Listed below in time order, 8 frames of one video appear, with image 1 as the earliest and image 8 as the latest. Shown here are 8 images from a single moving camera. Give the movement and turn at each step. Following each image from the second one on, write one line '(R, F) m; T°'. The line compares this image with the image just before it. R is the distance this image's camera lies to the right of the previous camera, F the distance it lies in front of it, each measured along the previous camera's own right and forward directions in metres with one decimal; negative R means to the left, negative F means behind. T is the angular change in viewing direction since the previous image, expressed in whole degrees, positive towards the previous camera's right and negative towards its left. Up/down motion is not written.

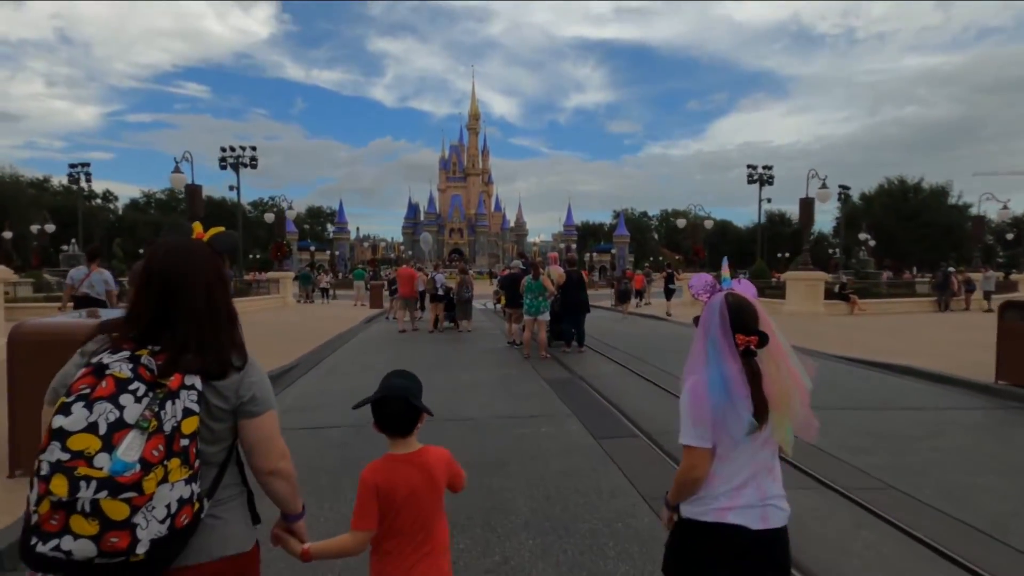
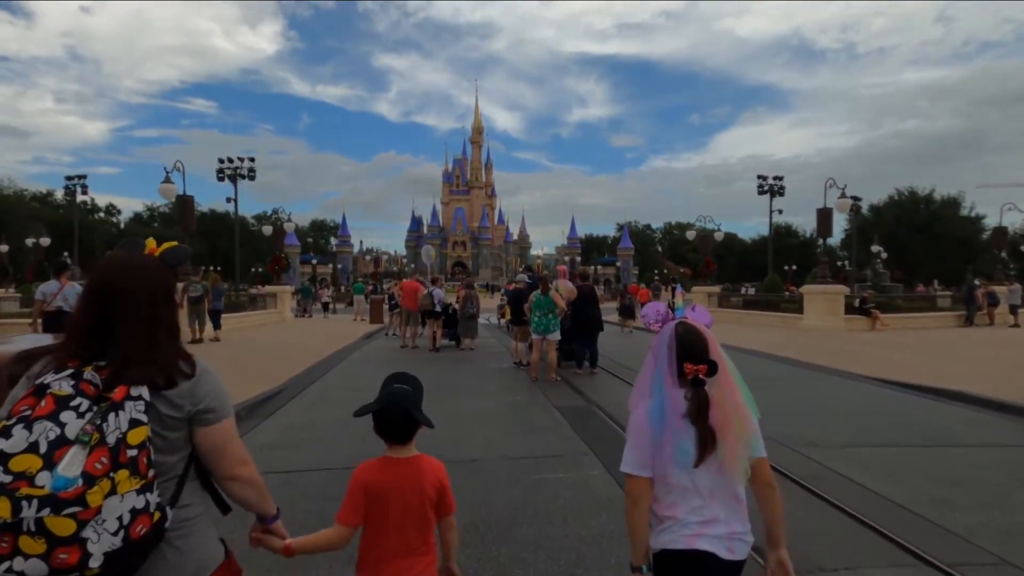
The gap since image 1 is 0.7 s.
(0.0, +0.6) m; 0°
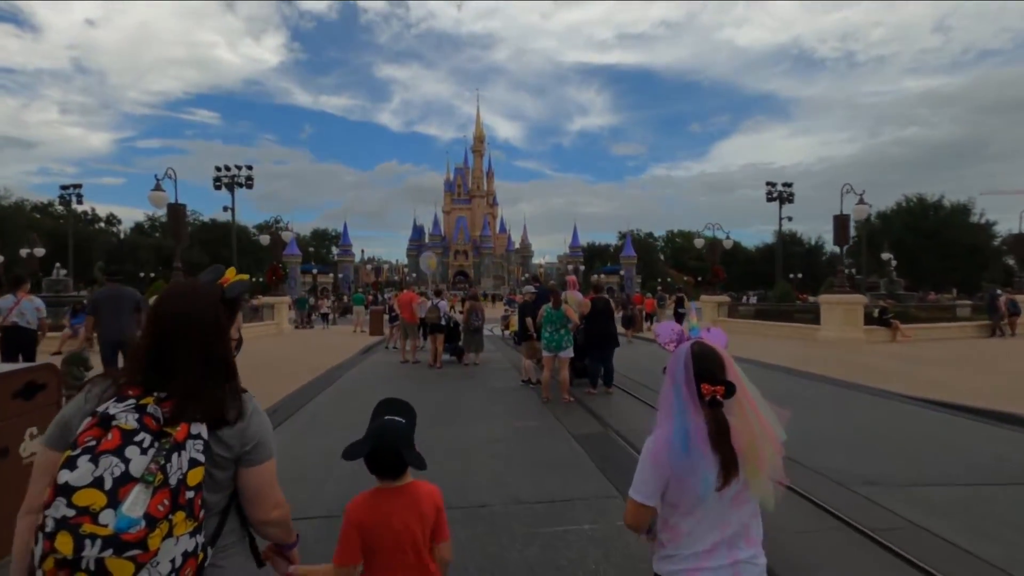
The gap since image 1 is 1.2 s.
(-0.1, +0.5) m; 0°
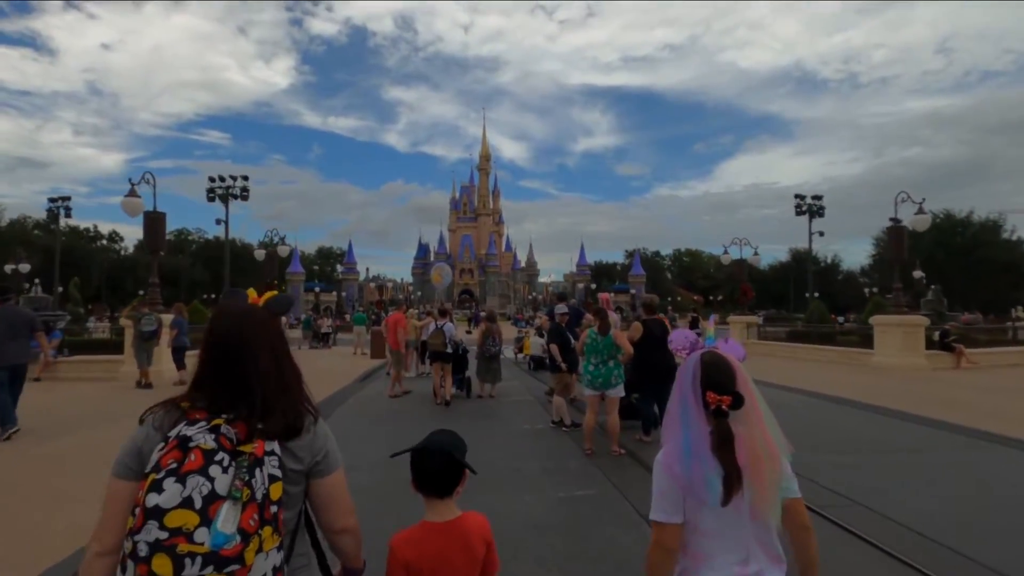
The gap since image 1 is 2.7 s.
(-0.2, +1.4) m; 0°
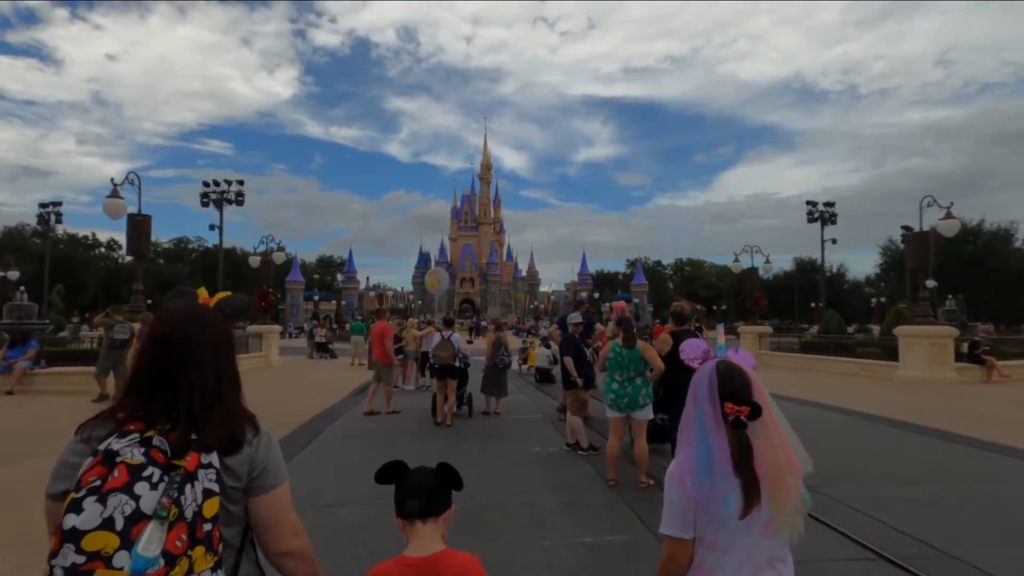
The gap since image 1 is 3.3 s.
(-0.1, +0.6) m; 0°
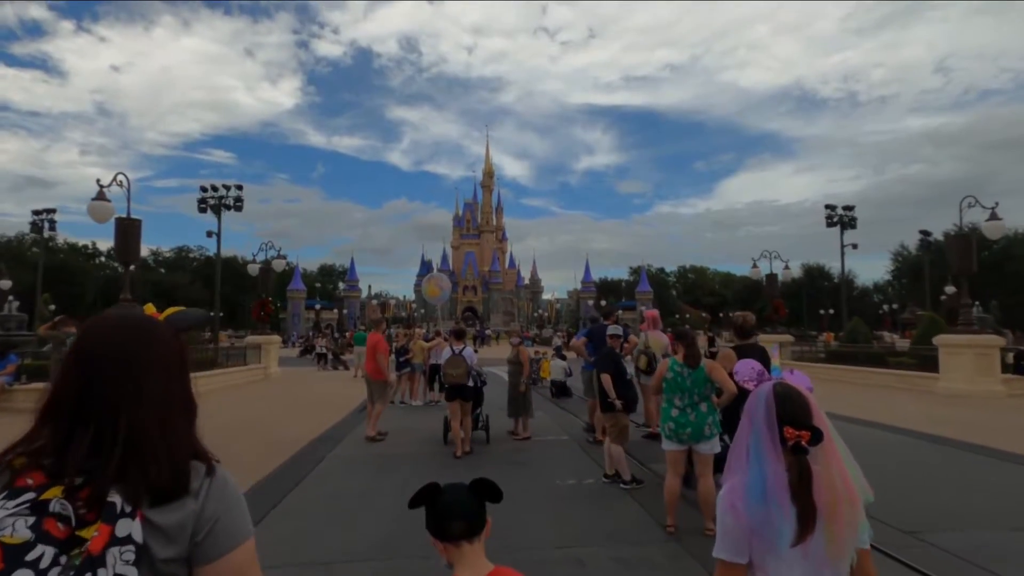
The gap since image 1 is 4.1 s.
(-0.2, +0.7) m; 0°
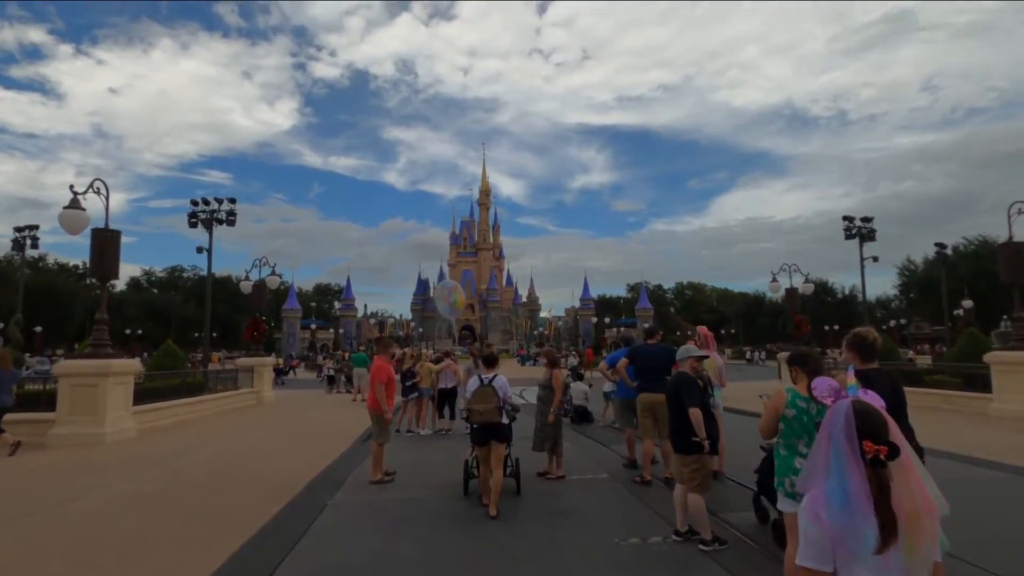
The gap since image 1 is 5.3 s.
(-0.3, +0.9) m; 0°
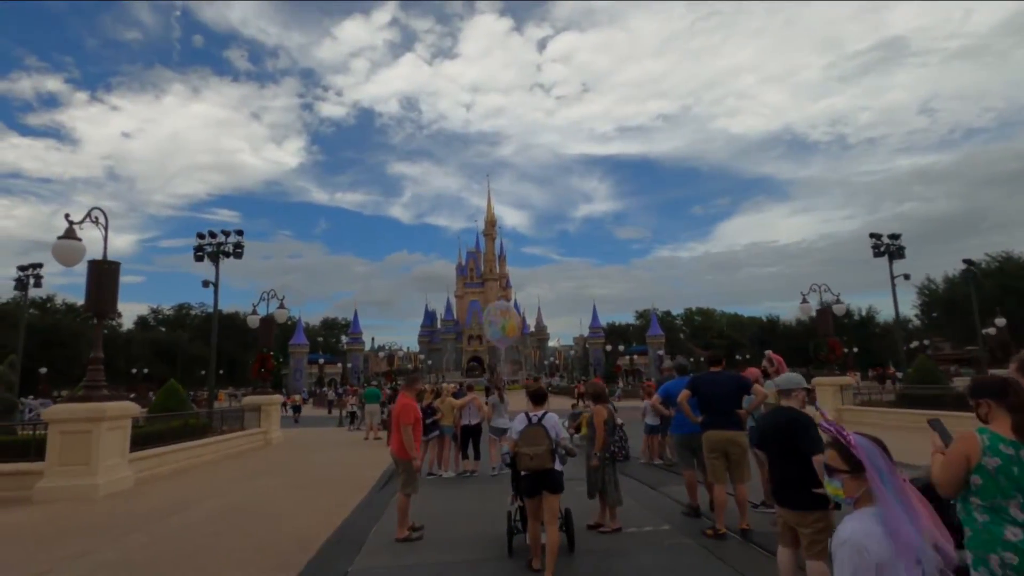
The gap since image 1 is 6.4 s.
(-0.2, +0.7) m; 0°
